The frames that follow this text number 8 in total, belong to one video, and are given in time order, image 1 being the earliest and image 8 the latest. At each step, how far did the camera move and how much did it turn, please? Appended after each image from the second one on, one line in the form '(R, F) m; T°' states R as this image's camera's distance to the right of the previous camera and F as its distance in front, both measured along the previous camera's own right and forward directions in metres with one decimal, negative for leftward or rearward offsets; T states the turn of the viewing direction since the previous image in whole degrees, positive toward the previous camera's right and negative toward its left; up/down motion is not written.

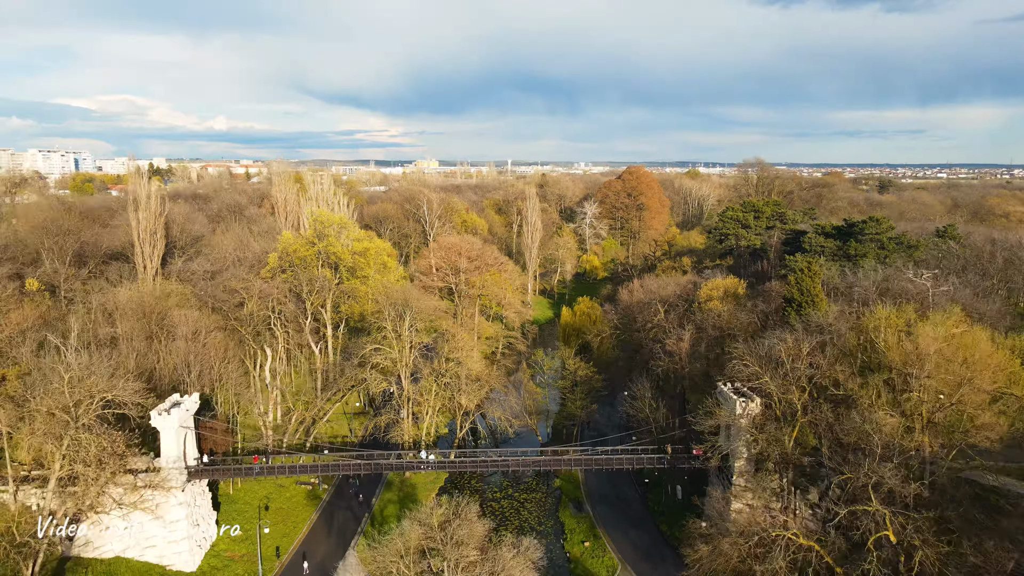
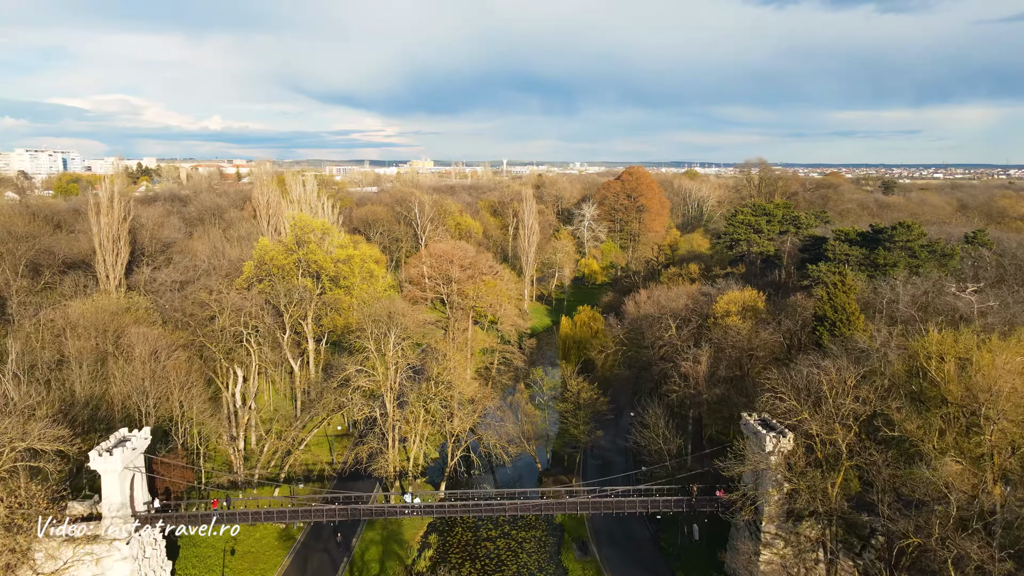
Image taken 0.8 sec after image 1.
(0.0, +3.1) m; 0°
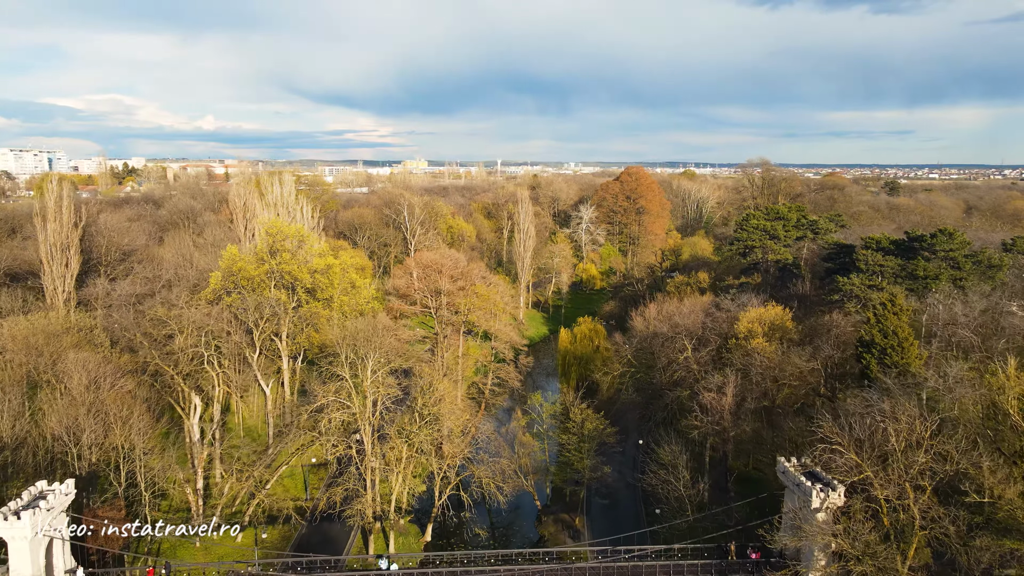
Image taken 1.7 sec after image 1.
(0.0, +3.6) m; 0°
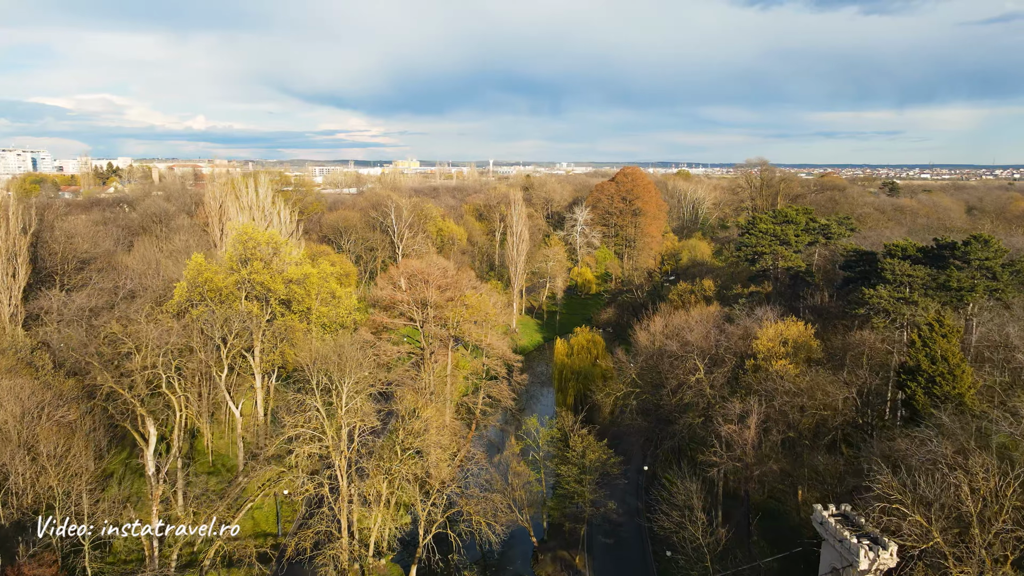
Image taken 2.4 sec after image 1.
(0.0, +2.8) m; +1°
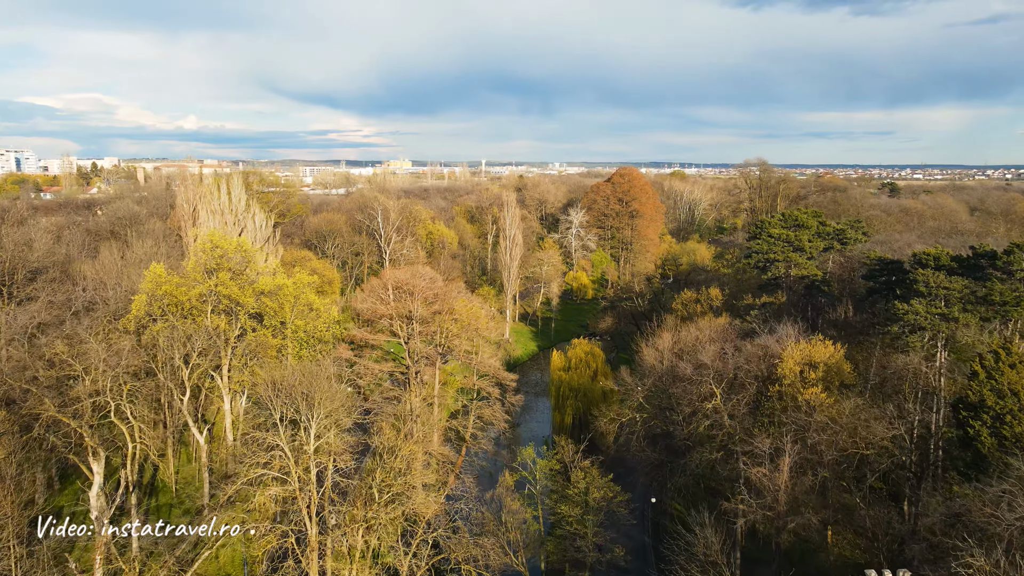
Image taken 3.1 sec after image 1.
(0.0, +2.8) m; +1°
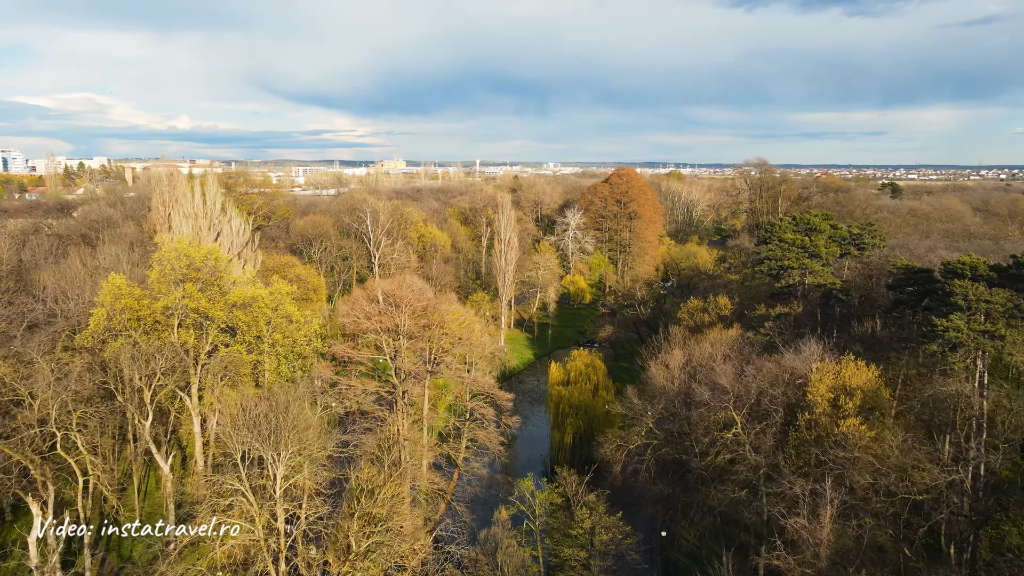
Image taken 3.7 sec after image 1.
(0.0, +2.4) m; 0°
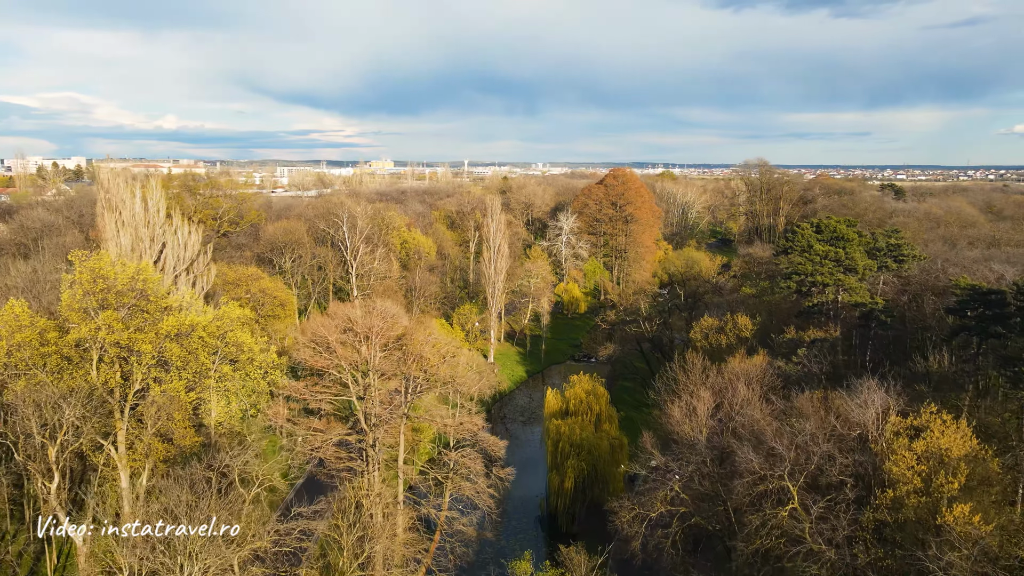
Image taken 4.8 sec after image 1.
(-0.1, +4.5) m; +1°
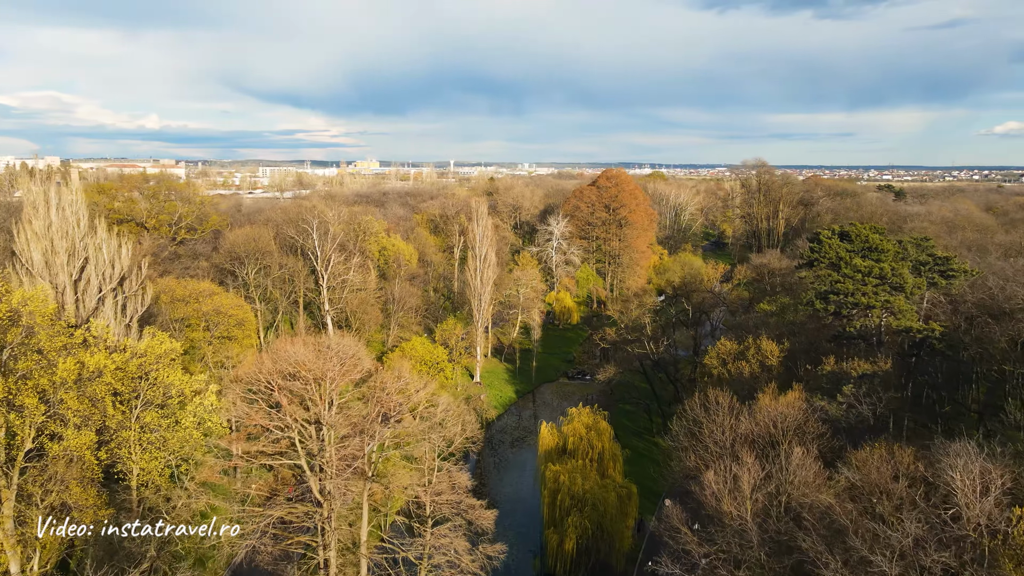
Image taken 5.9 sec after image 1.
(-0.1, +4.5) m; +1°
